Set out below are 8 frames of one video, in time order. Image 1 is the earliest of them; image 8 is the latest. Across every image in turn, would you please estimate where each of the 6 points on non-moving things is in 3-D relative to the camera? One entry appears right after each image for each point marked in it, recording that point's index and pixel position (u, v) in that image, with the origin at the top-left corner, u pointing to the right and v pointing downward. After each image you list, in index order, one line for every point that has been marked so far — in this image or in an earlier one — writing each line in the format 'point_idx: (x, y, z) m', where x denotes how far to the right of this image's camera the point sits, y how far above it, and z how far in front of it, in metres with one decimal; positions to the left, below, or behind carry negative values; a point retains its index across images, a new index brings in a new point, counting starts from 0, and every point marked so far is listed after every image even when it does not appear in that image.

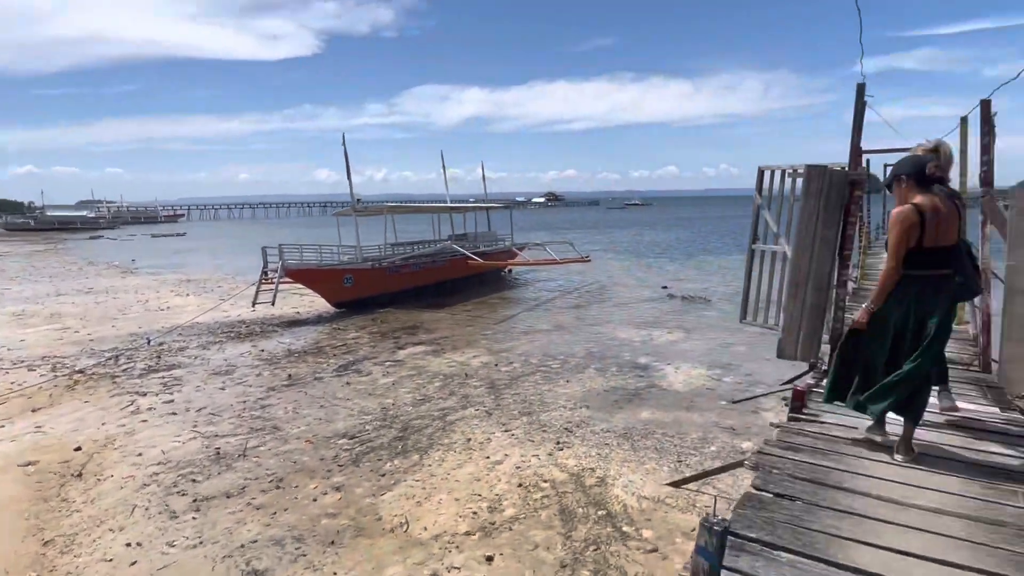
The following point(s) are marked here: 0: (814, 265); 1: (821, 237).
0: (+2.7, +0.2, +5.4) m
1: (+2.7, +0.5, +5.3) m
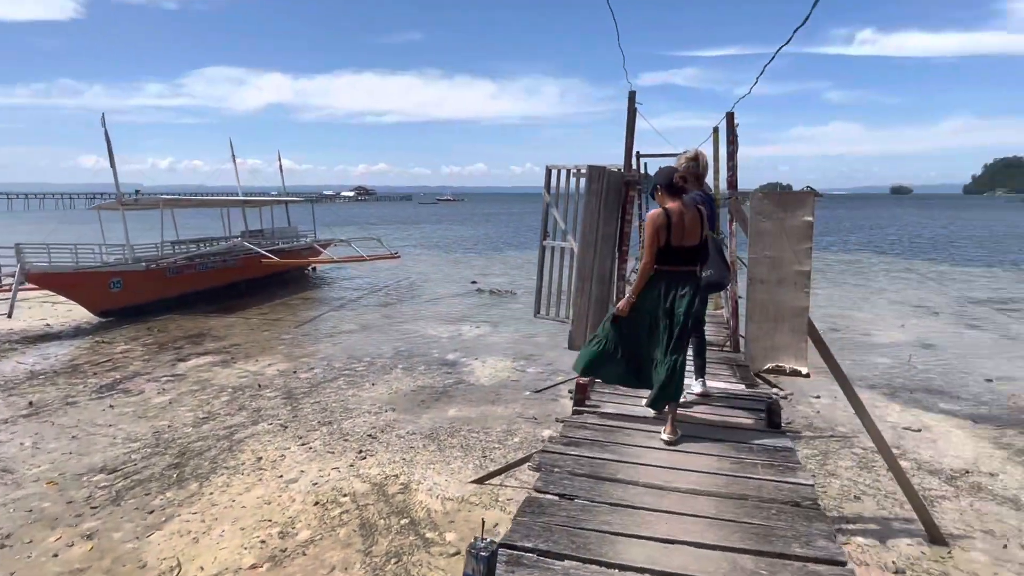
0: (+0.8, +0.3, +5.7) m
1: (+0.9, +0.5, +5.7) m
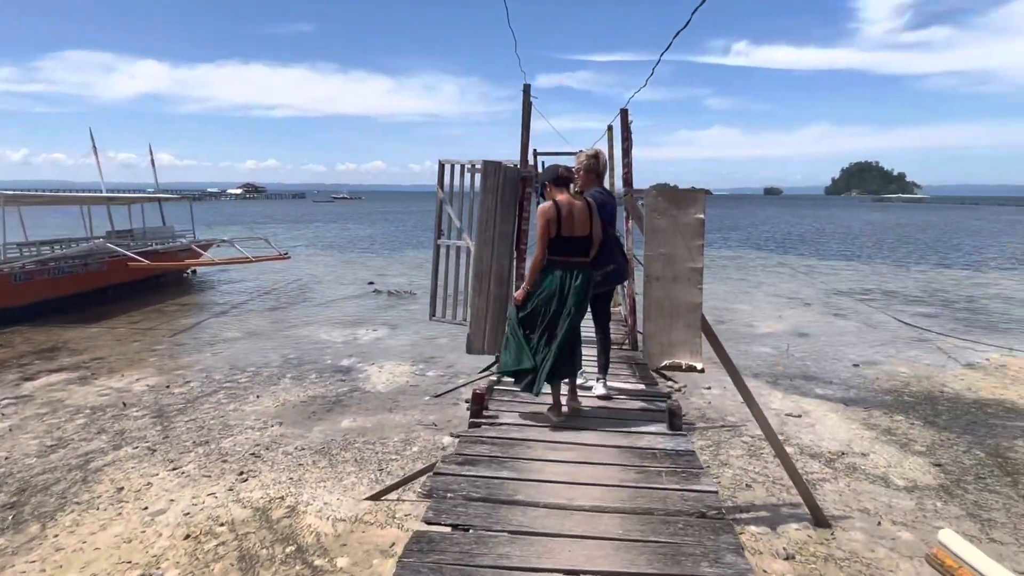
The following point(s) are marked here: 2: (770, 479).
0: (-0.2, +0.3, +5.5) m
1: (-0.1, +0.5, +5.4) m
2: (+2.8, -2.0, +6.5) m
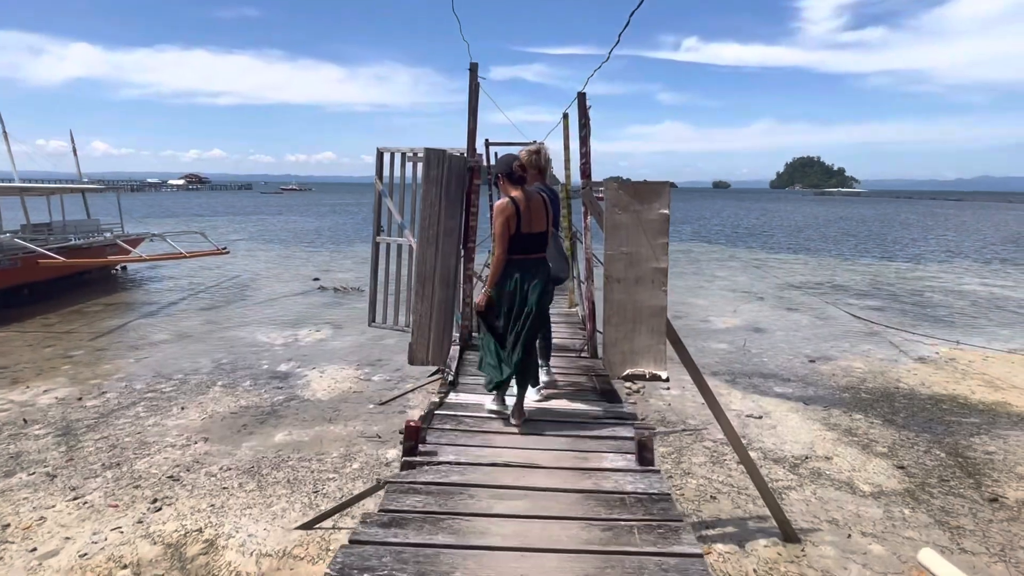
0: (-0.6, +0.2, +4.9) m
1: (-0.5, +0.5, +4.9) m
2: (+2.3, -2.0, +6.1) m
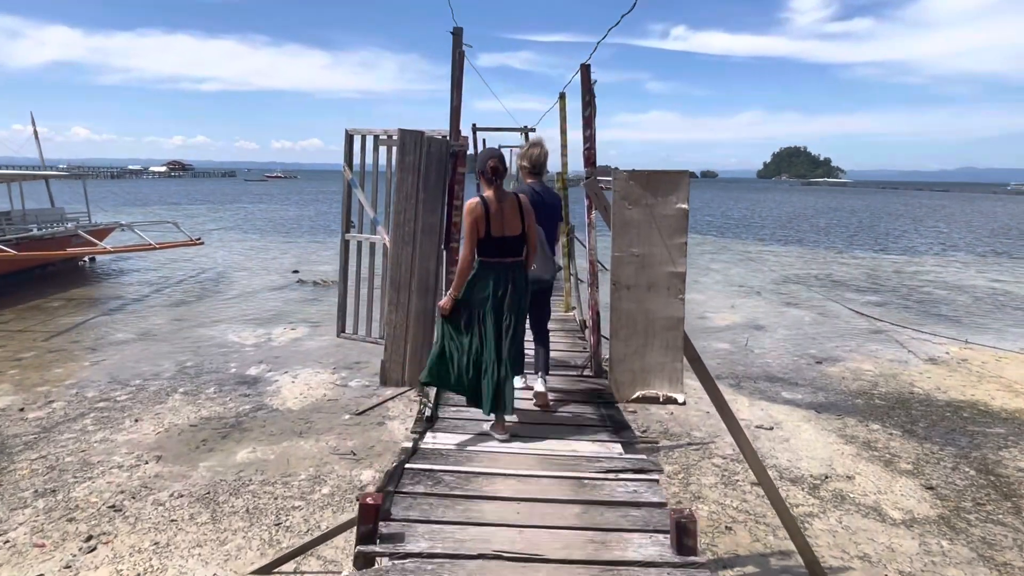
0: (-0.6, +0.2, +4.1) m
1: (-0.6, +0.4, +4.1) m
2: (+2.2, -2.1, +5.5) m
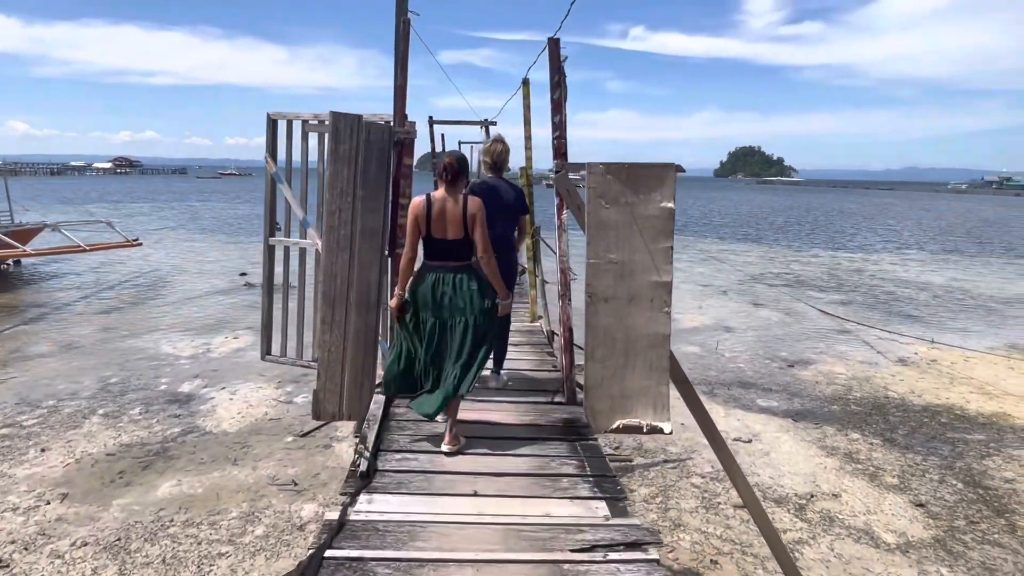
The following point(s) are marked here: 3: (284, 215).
0: (-0.9, +0.1, +3.5) m
1: (-0.8, +0.3, +3.4) m
2: (+1.9, -2.1, +5.0) m
3: (-1.5, +0.5, +4.1) m
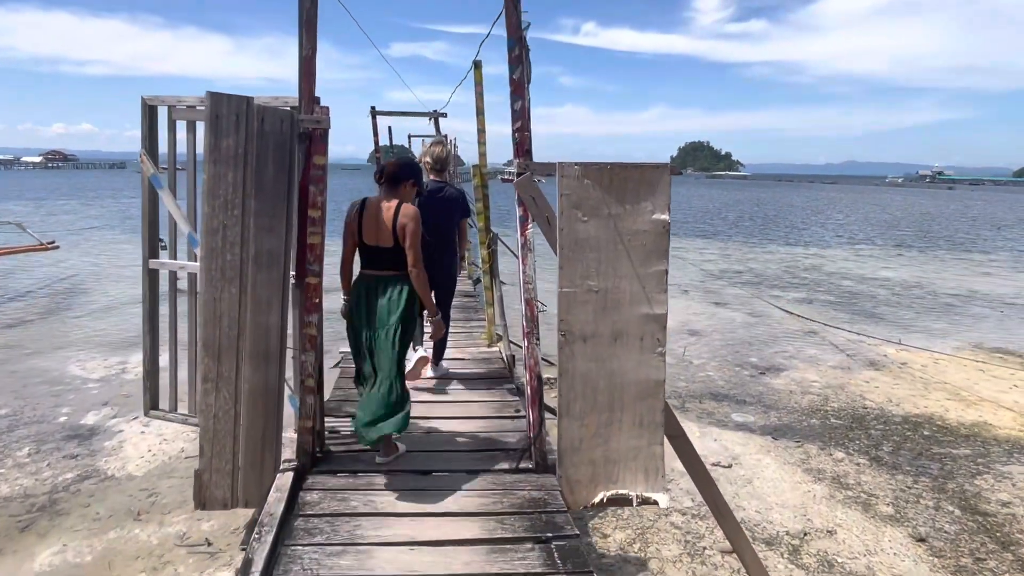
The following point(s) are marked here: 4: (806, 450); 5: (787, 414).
0: (-1.1, -0.1, +2.6) m
1: (-1.1, +0.2, +2.5) m
2: (+1.6, -2.3, +4.3) m
3: (-1.8, +0.3, +3.2) m
4: (+3.3, -1.8, +6.9) m
5: (+3.6, -1.7, +8.0) m
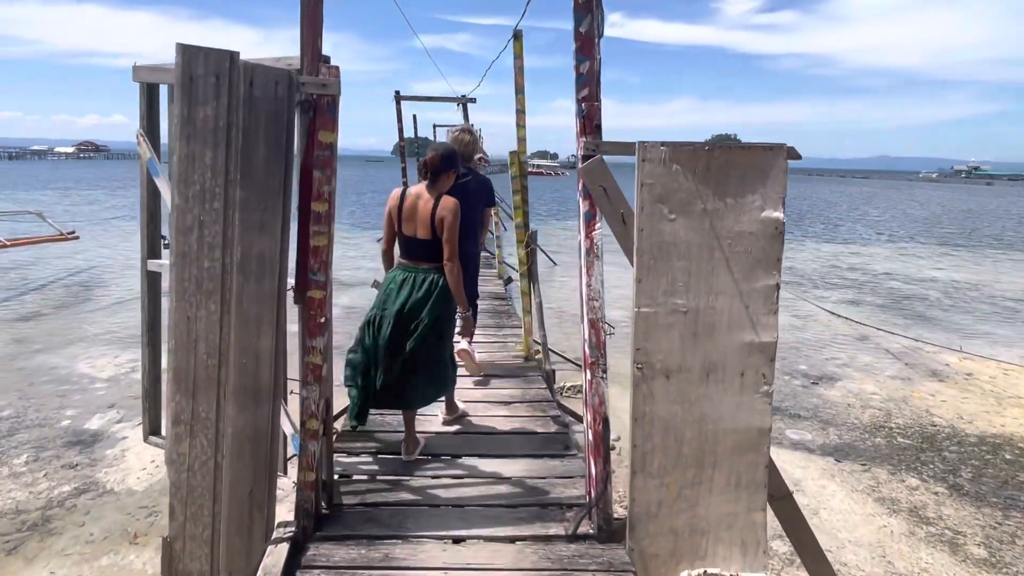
0: (-0.9, -0.1, +2.0) m
1: (-0.8, +0.1, +1.9) m
2: (+1.8, -2.3, +3.6) m
3: (-1.6, +0.3, +2.6) m
4: (+3.7, -1.9, +6.1) m
5: (+4.0, -1.7, +7.2) m
